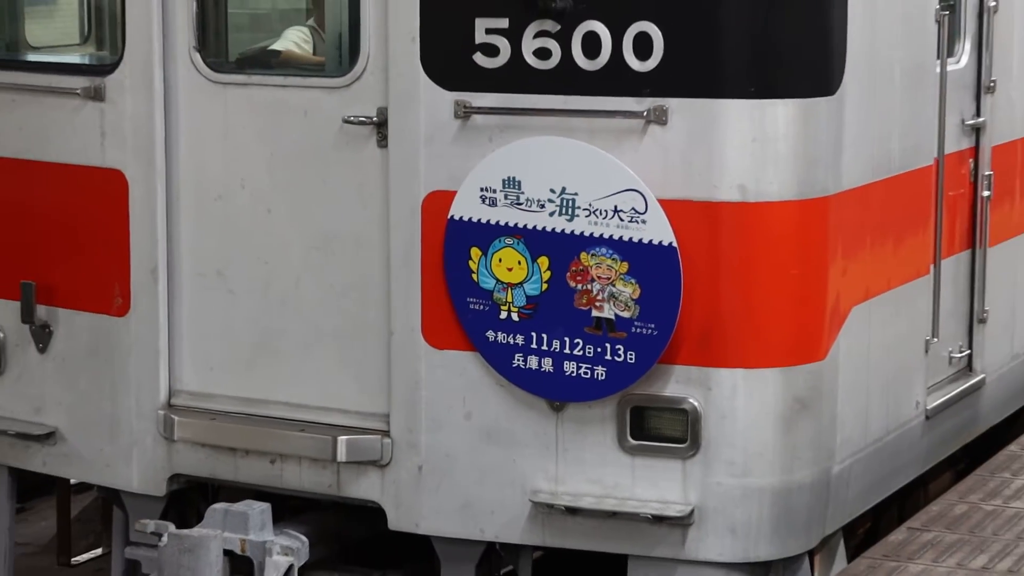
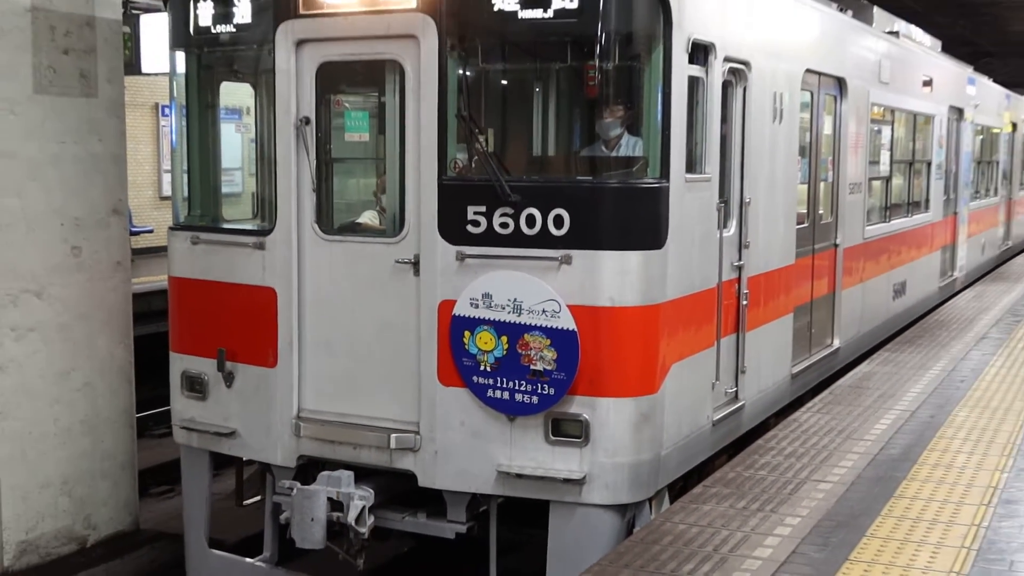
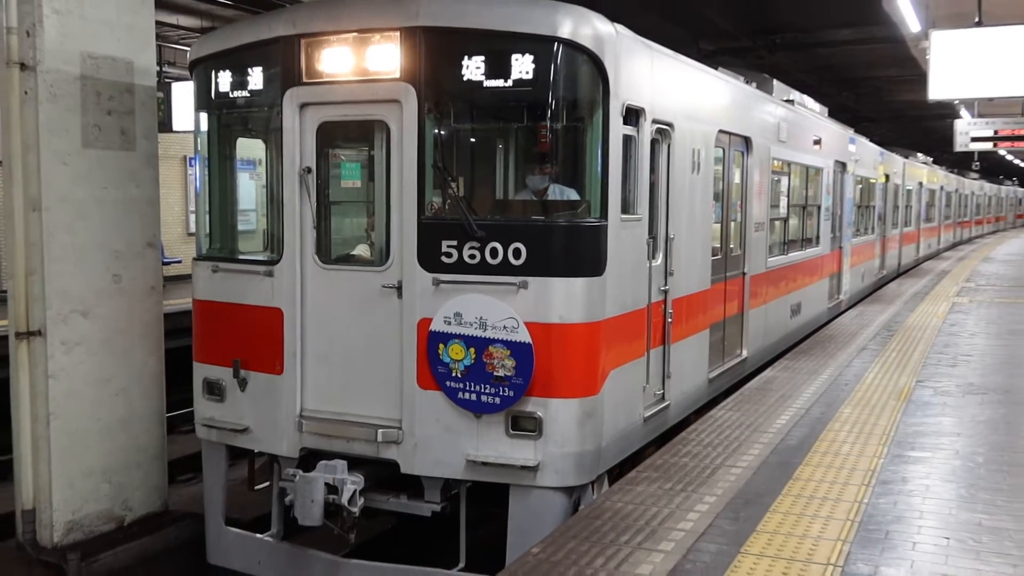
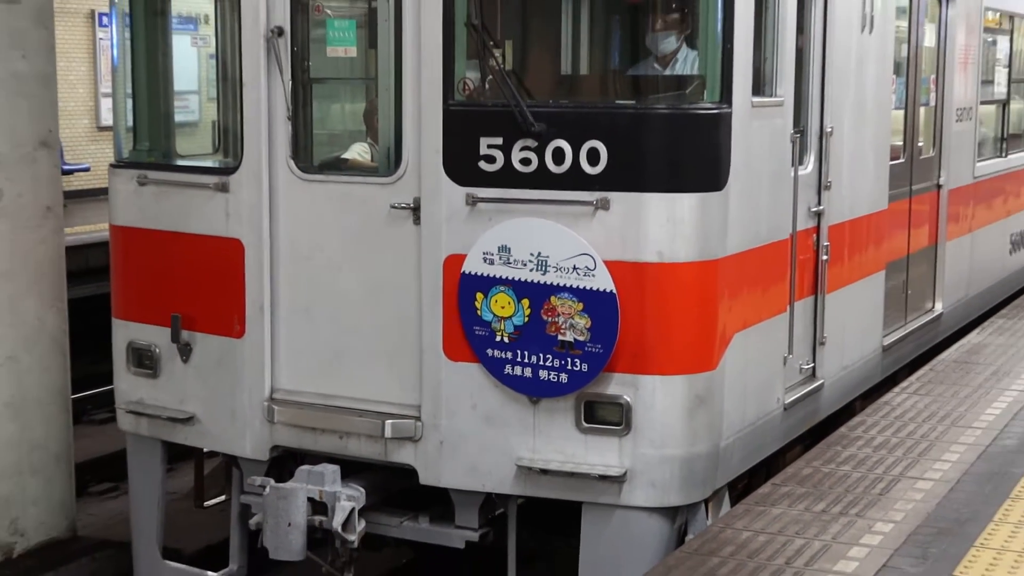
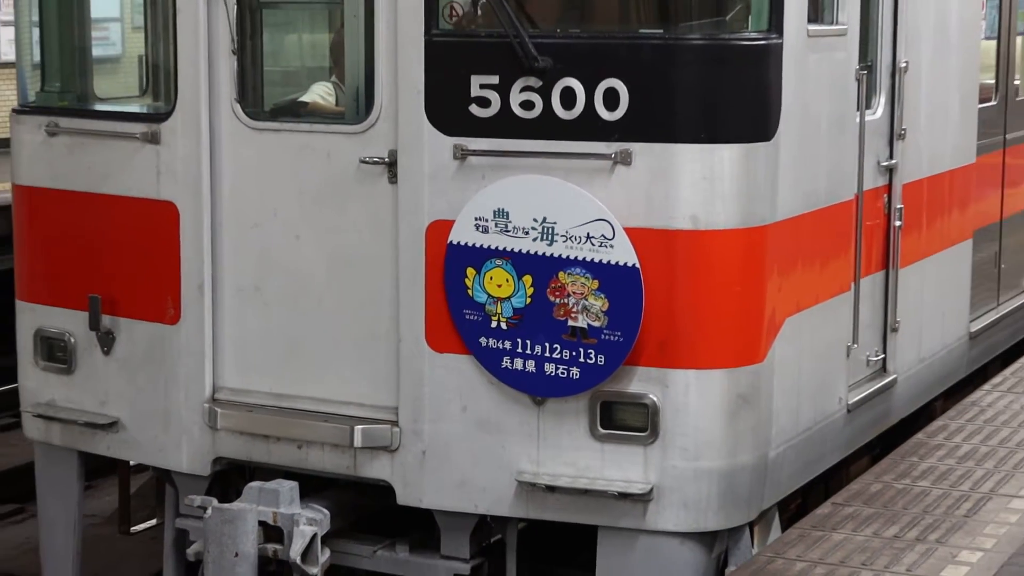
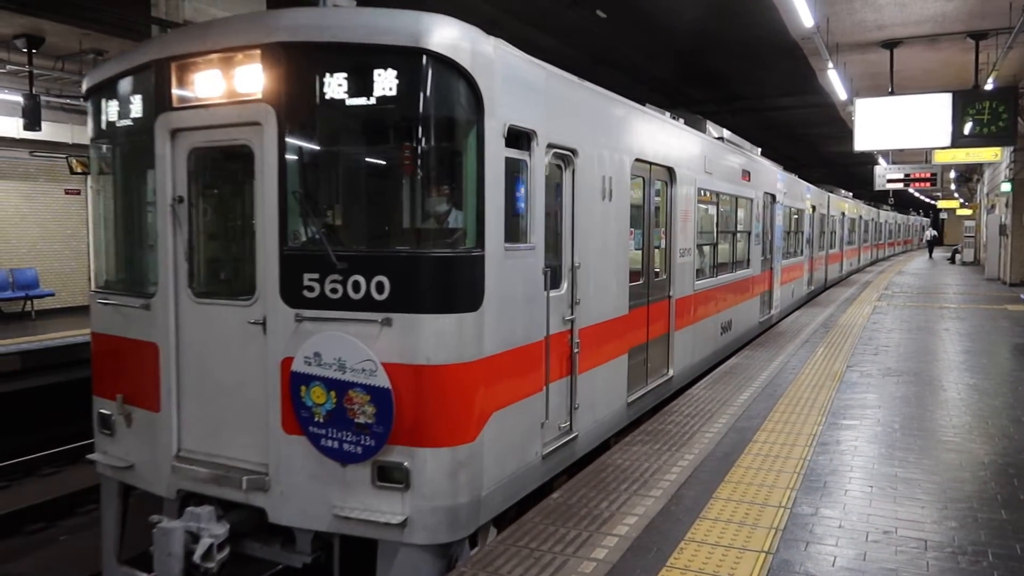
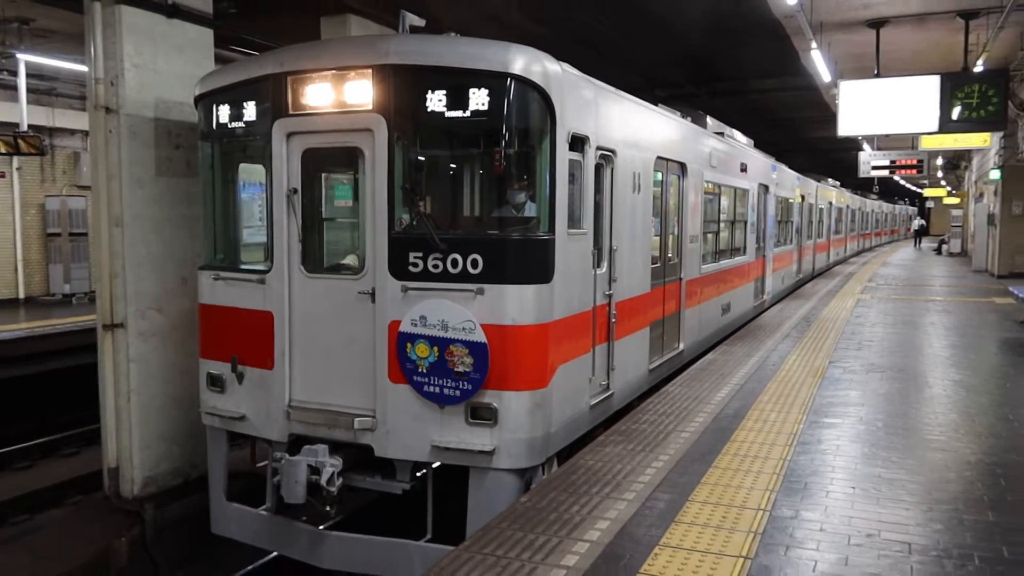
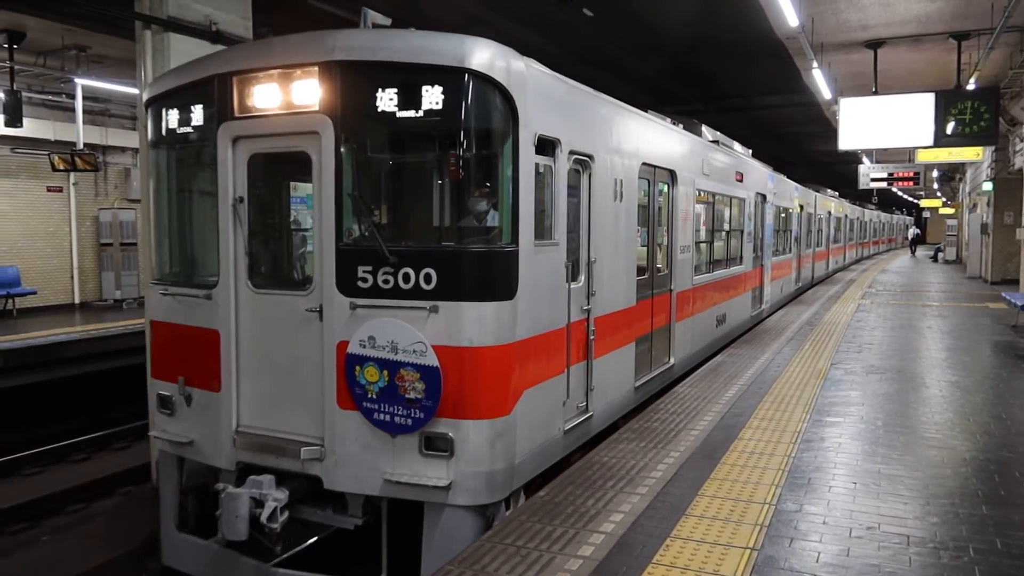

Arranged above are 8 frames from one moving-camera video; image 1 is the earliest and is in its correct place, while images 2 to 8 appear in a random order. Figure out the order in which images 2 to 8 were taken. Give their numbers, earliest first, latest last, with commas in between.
5, 4, 2, 3, 7, 8, 6
